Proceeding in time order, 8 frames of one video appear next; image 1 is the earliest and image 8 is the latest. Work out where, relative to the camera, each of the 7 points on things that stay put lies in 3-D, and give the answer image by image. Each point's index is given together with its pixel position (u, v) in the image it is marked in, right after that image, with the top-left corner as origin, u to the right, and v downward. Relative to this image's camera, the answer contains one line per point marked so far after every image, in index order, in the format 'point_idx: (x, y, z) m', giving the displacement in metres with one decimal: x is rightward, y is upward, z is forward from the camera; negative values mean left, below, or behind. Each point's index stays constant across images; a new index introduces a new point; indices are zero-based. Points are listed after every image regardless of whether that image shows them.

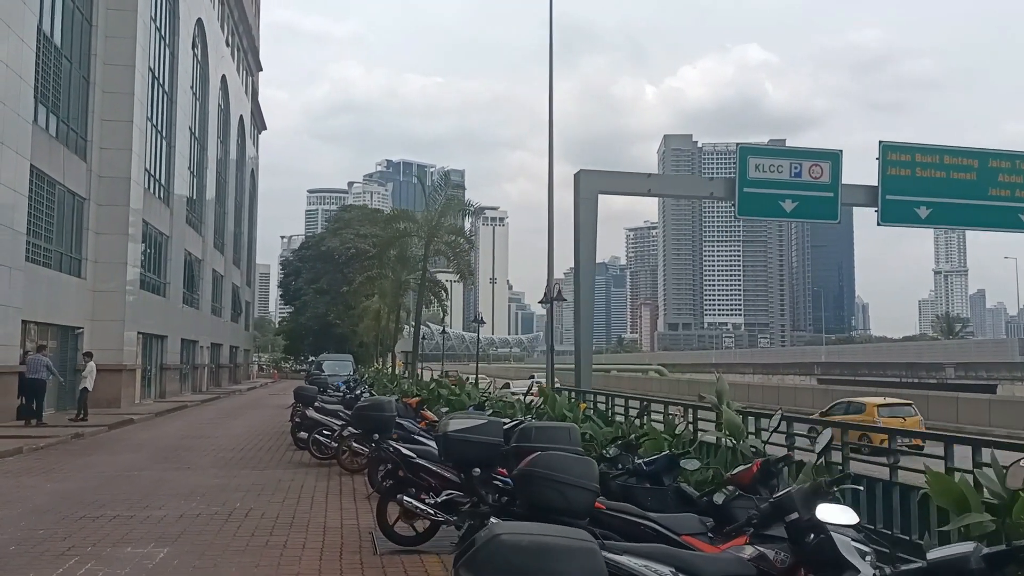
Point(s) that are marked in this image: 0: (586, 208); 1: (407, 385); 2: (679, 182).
0: (+1.5, +1.7, +19.1) m
1: (-2.2, -2.0, +18.4) m
2: (+3.6, +2.3, +19.6) m
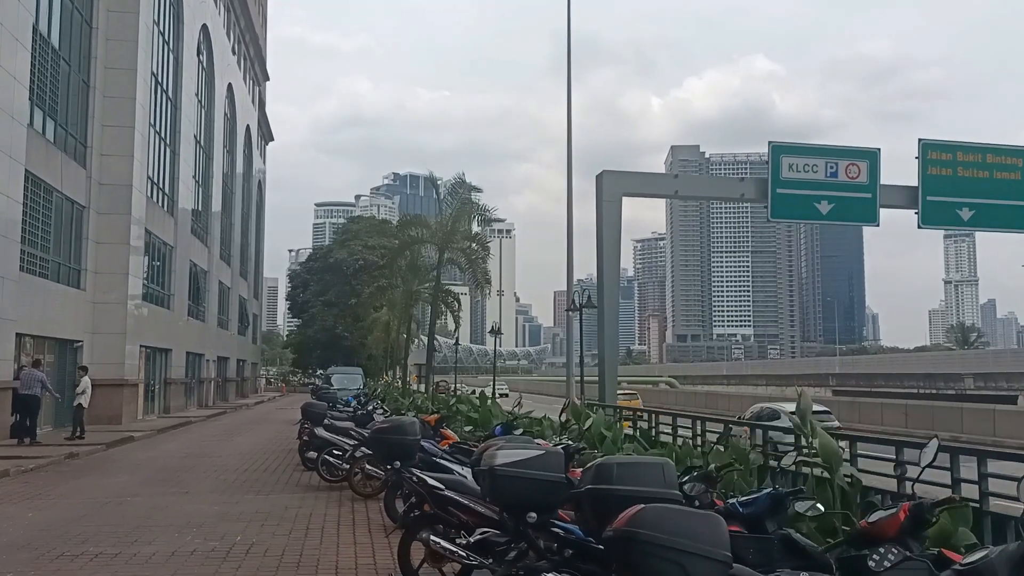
0: (+1.9, +1.6, +18.0) m
1: (-1.8, -2.2, +17.3) m
2: (+4.0, +2.2, +18.5) m
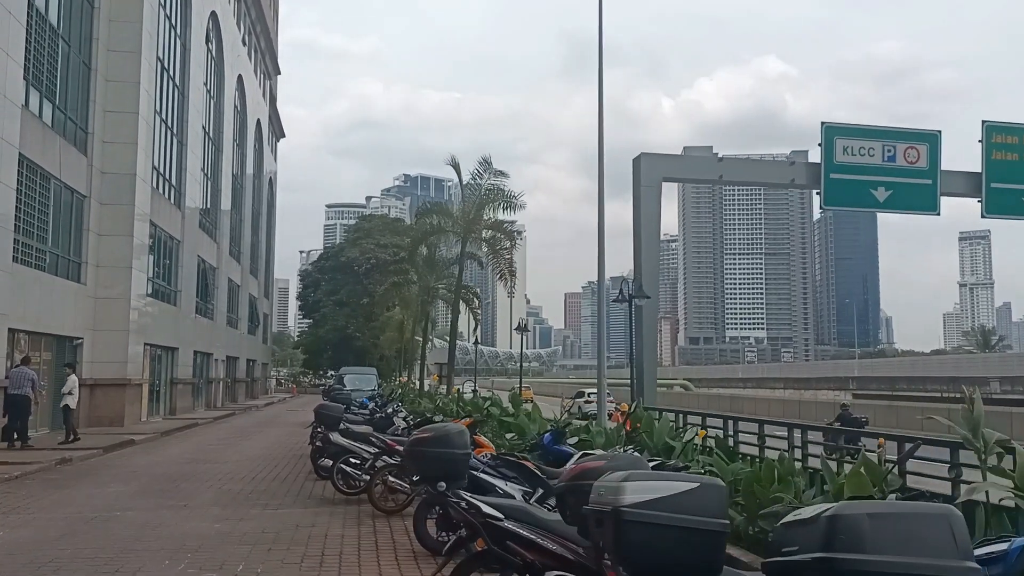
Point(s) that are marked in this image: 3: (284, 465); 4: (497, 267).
0: (+2.5, +1.7, +16.6) m
1: (-1.3, -2.0, +15.8) m
2: (+4.6, +2.3, +17.0) m
3: (-4.0, -3.1, +15.3) m
4: (-0.4, +0.5, +19.6) m
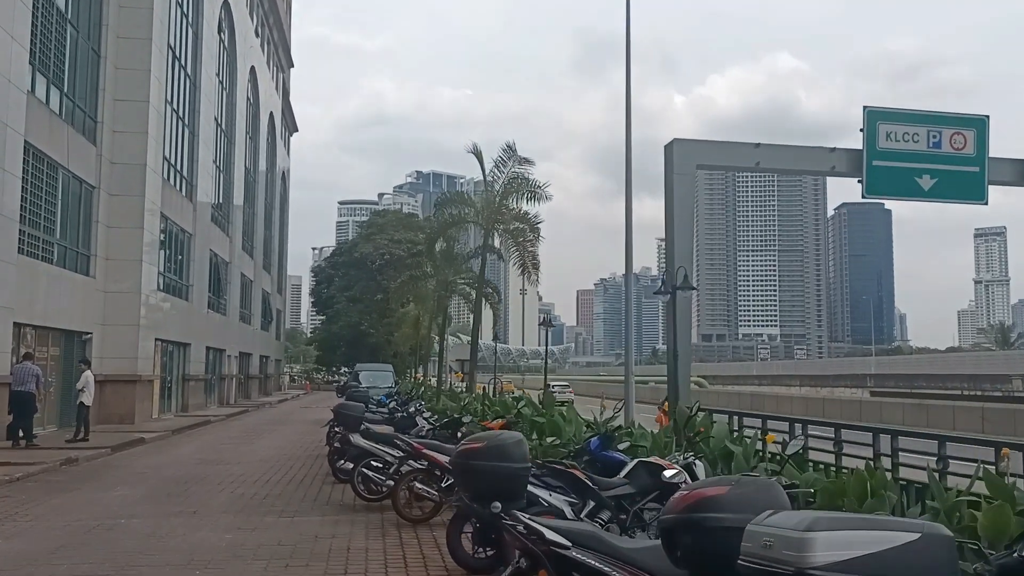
0: (+3.0, +1.8, +15.7) m
1: (-0.8, -1.9, +15.1) m
2: (+5.1, +2.4, +16.1) m
3: (-3.5, -3.0, +14.6) m
4: (+0.1, +0.6, +18.8) m
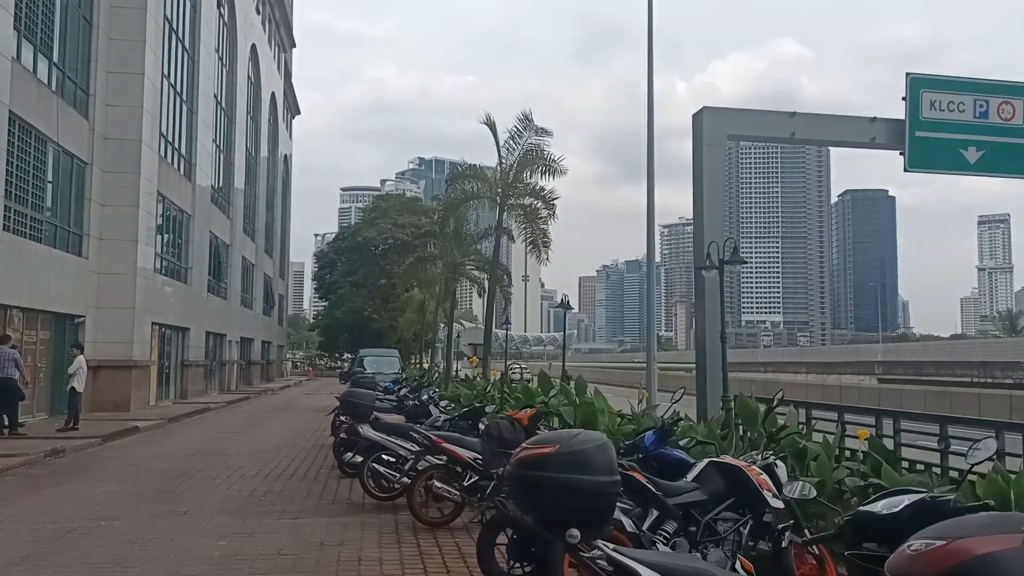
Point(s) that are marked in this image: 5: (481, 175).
0: (+3.3, +2.2, +14.6) m
1: (-0.5, -1.5, +14.0) m
2: (+5.4, +2.8, +15.0) m
3: (-3.2, -2.6, +13.6) m
4: (+0.4, +1.0, +17.7) m
5: (-0.6, +2.3, +18.1) m
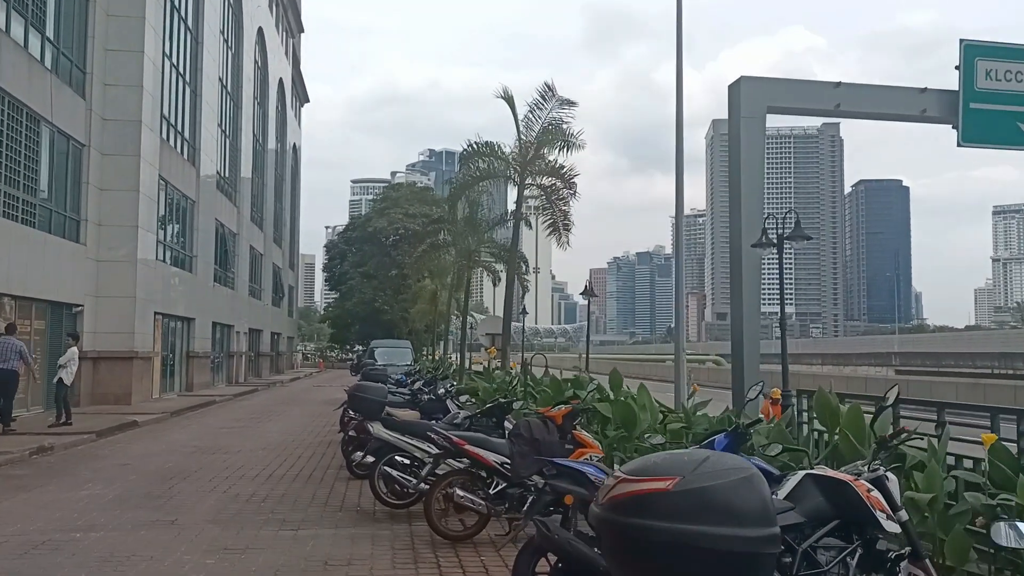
0: (+3.6, +2.4, +13.5) m
1: (-0.2, -1.3, +12.9) m
2: (+5.7, +3.0, +13.8) m
3: (-2.9, -2.4, +12.6) m
4: (+0.8, +1.3, +16.7) m
5: (-0.3, +2.6, +17.1) m
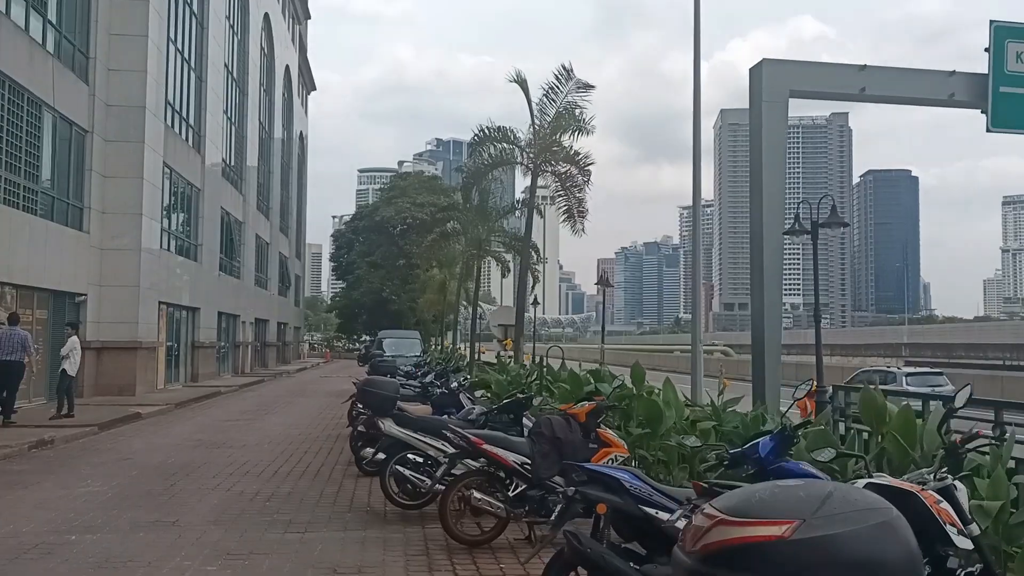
0: (+3.8, +2.6, +13.0) m
1: (0.0, -1.2, +12.5) m
2: (+5.9, +3.2, +13.3) m
3: (-2.7, -2.2, +12.2) m
4: (+1.0, +1.5, +16.2) m
5: (0.0, +2.8, +16.6) m
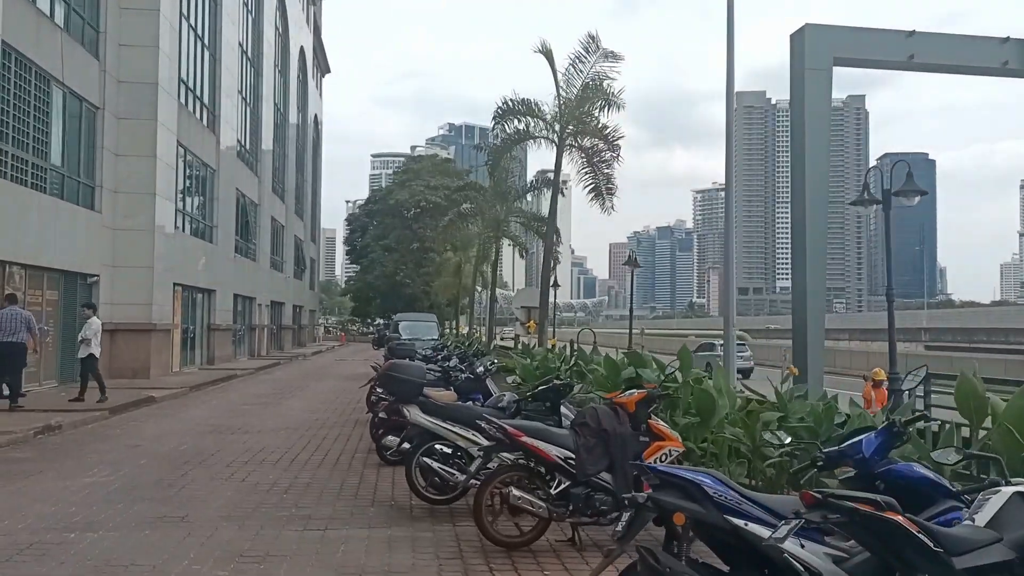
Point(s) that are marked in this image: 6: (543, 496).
0: (+4.2, +2.9, +12.2) m
1: (+0.4, -0.9, +11.9) m
2: (+6.3, +3.5, +12.5) m
3: (-2.4, -2.0, +11.6) m
4: (+1.4, +1.8, +15.5) m
5: (+0.4, +3.1, +15.9) m
6: (+0.2, -1.4, +5.8) m
